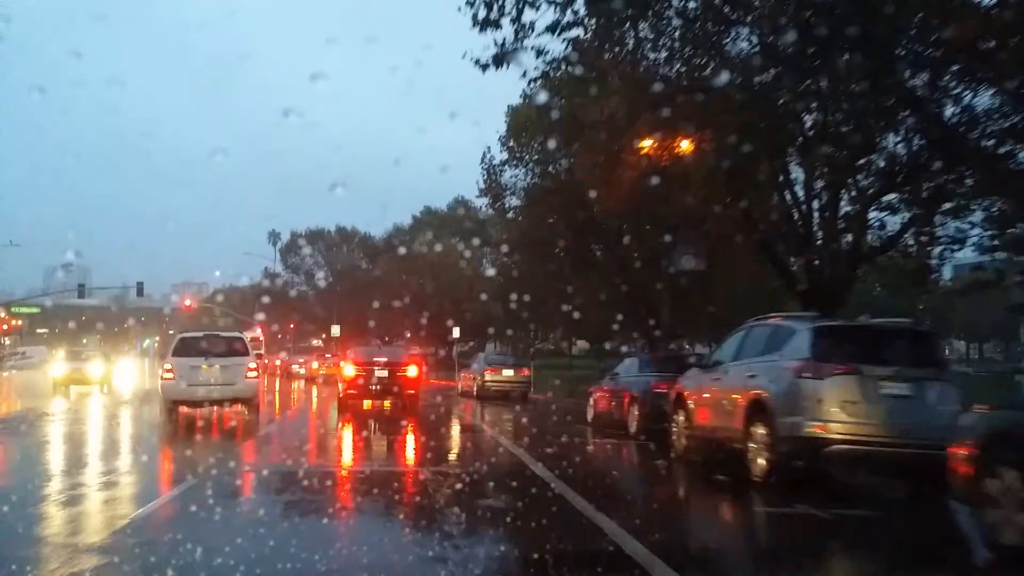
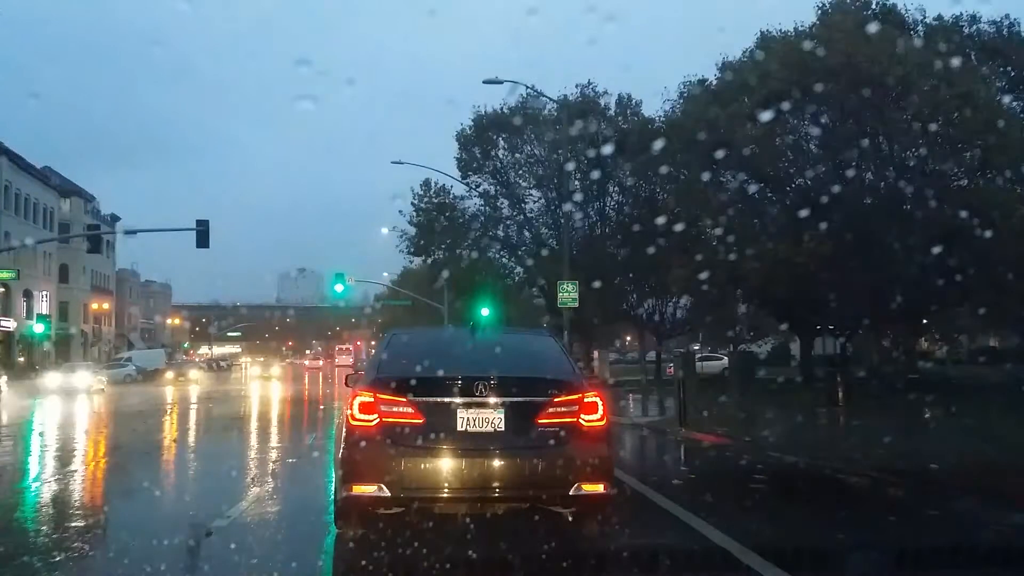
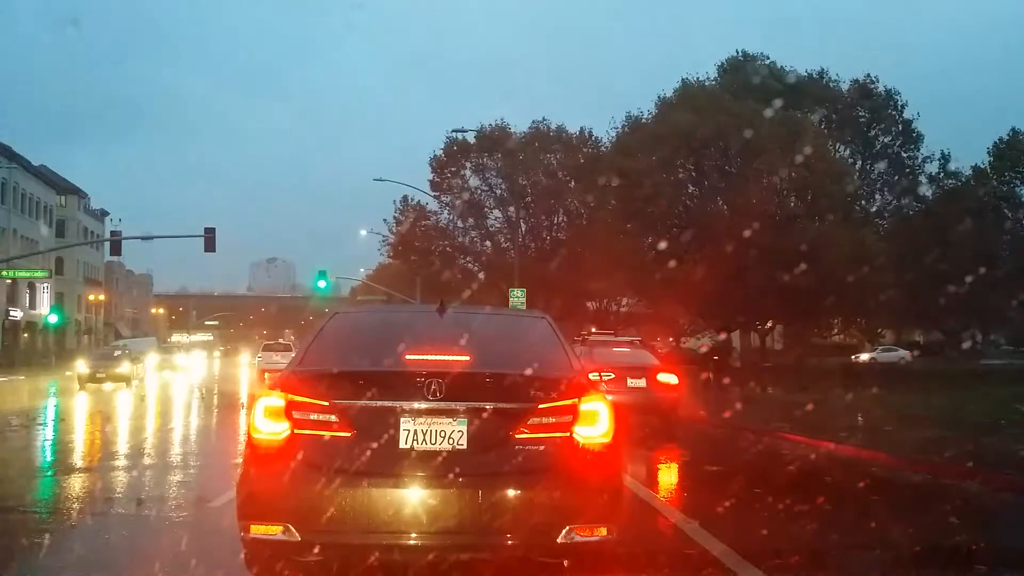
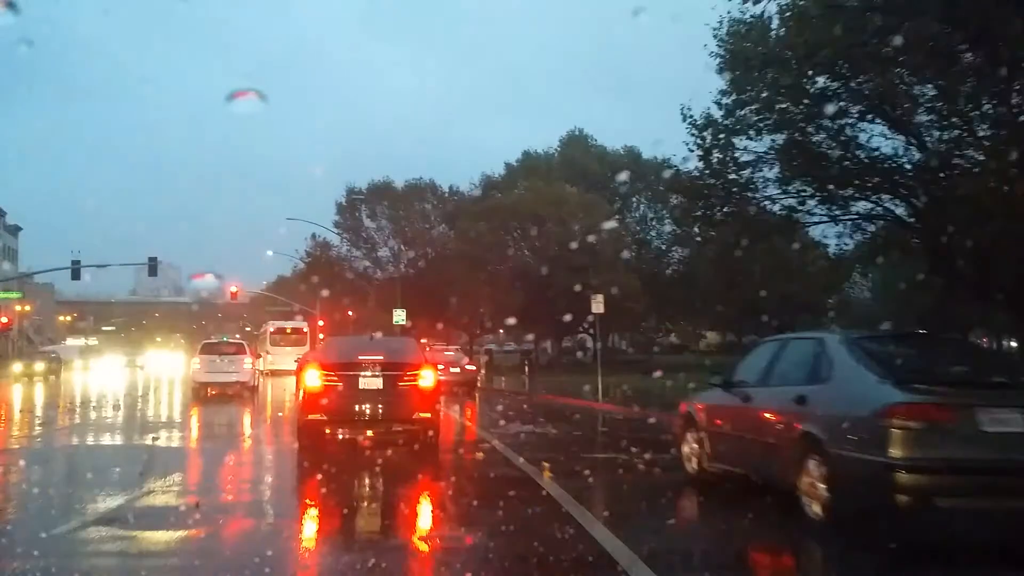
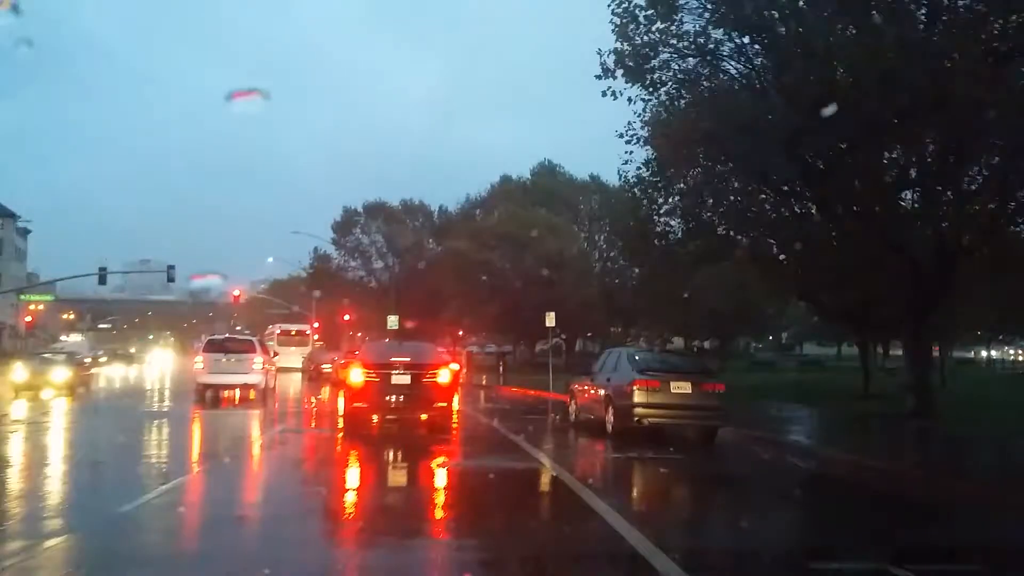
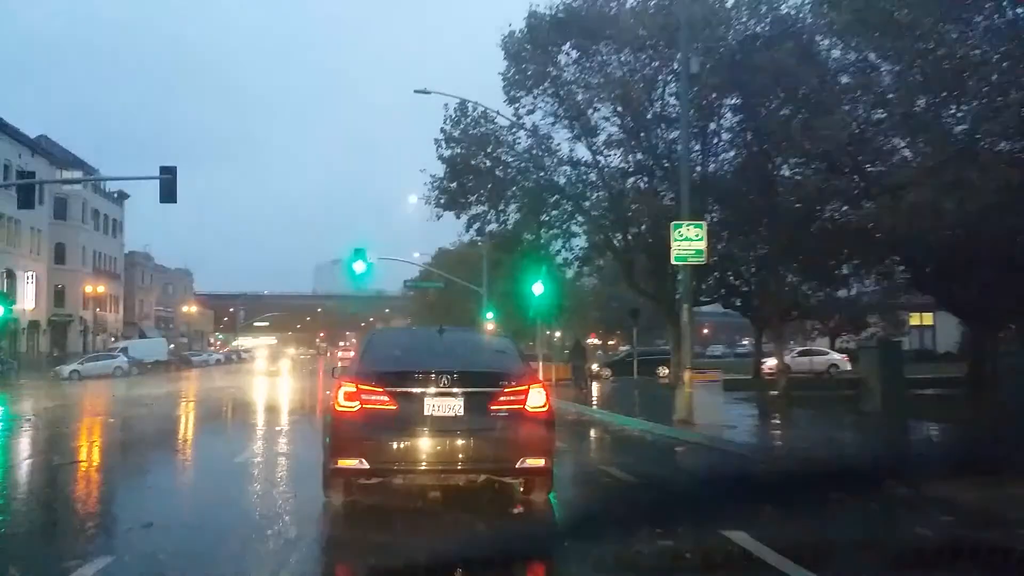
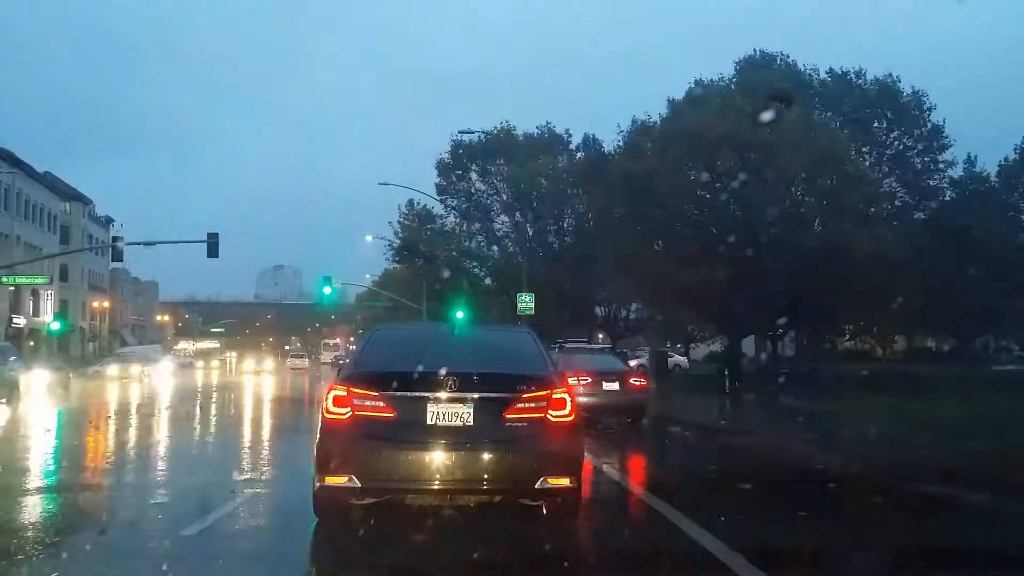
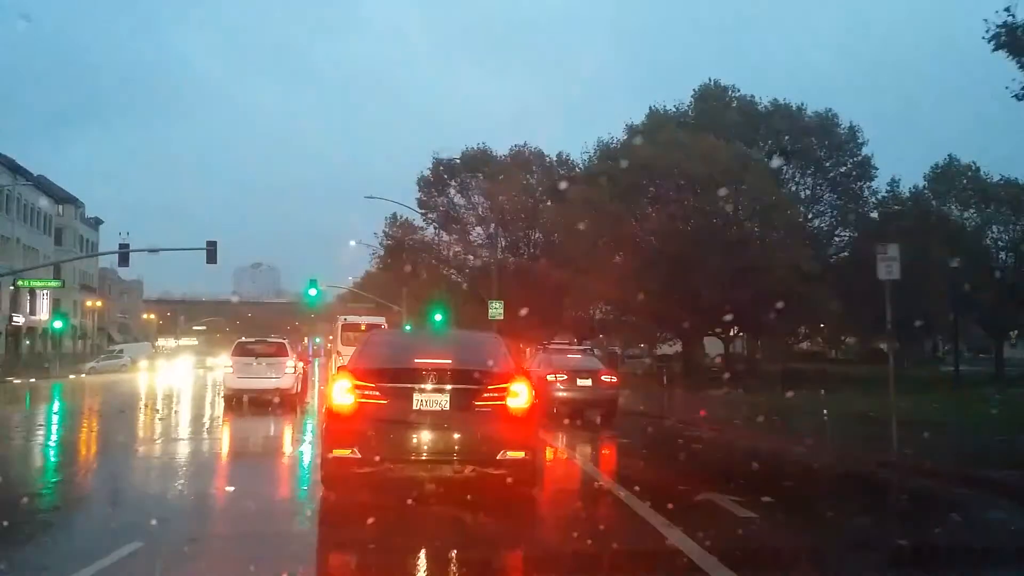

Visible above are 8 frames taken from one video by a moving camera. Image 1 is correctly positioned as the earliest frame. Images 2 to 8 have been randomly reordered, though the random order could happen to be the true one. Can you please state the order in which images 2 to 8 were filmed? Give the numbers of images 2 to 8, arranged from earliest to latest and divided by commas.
5, 4, 8, 3, 7, 2, 6
